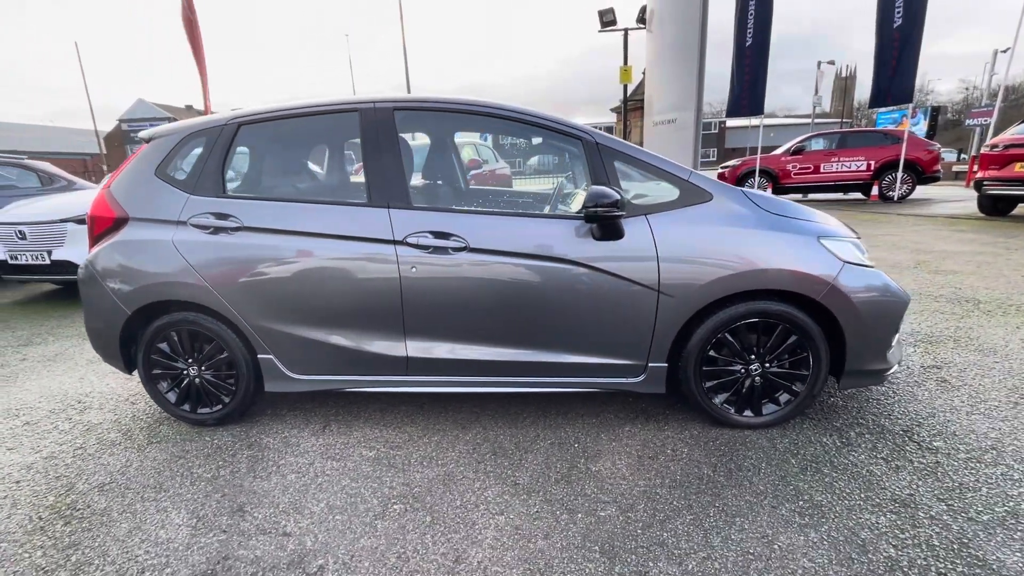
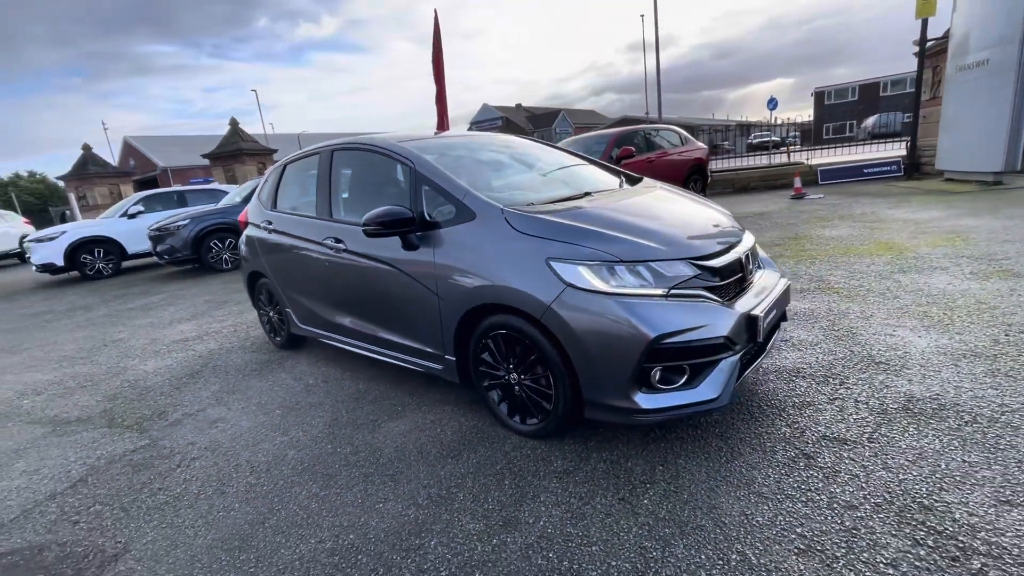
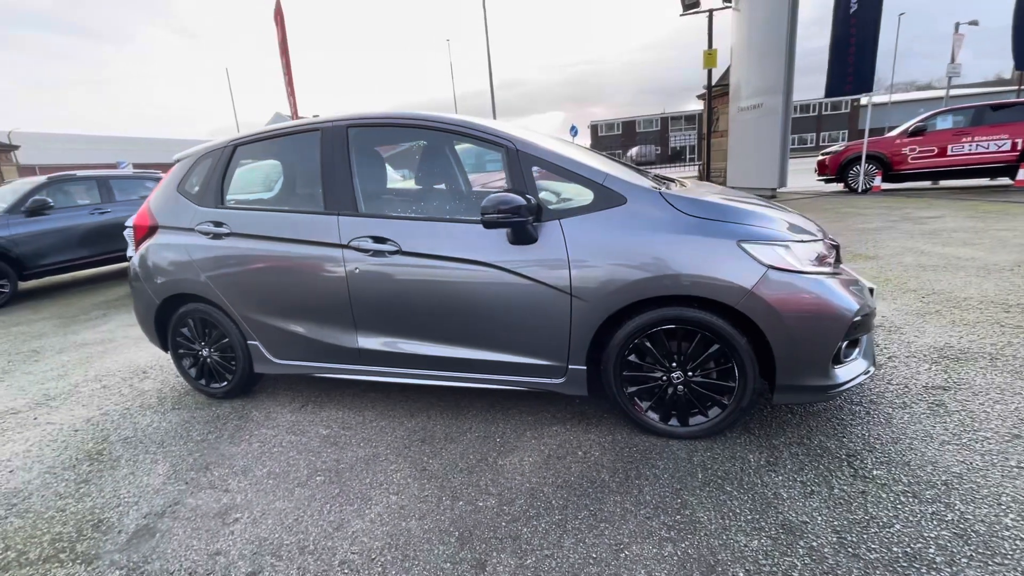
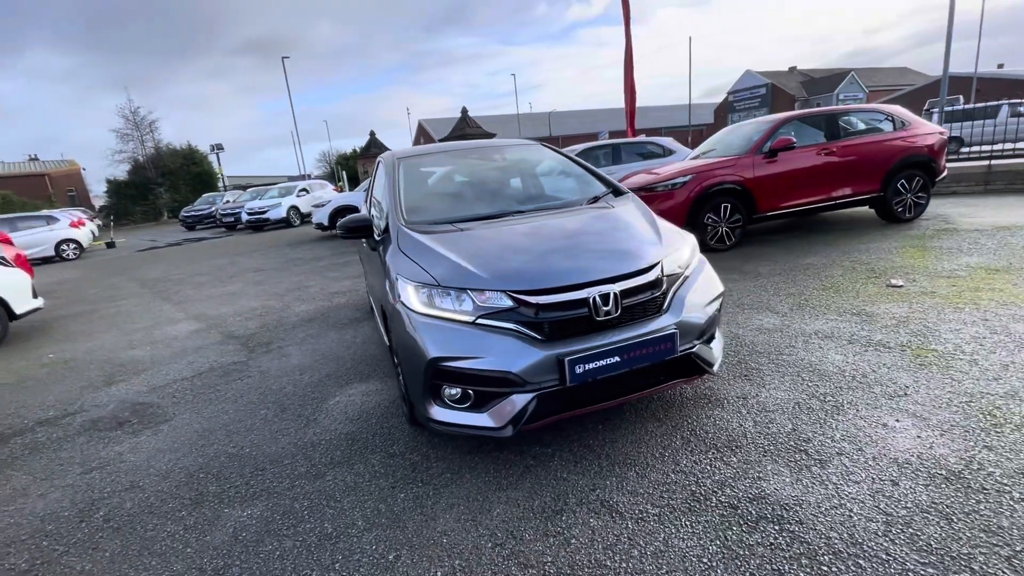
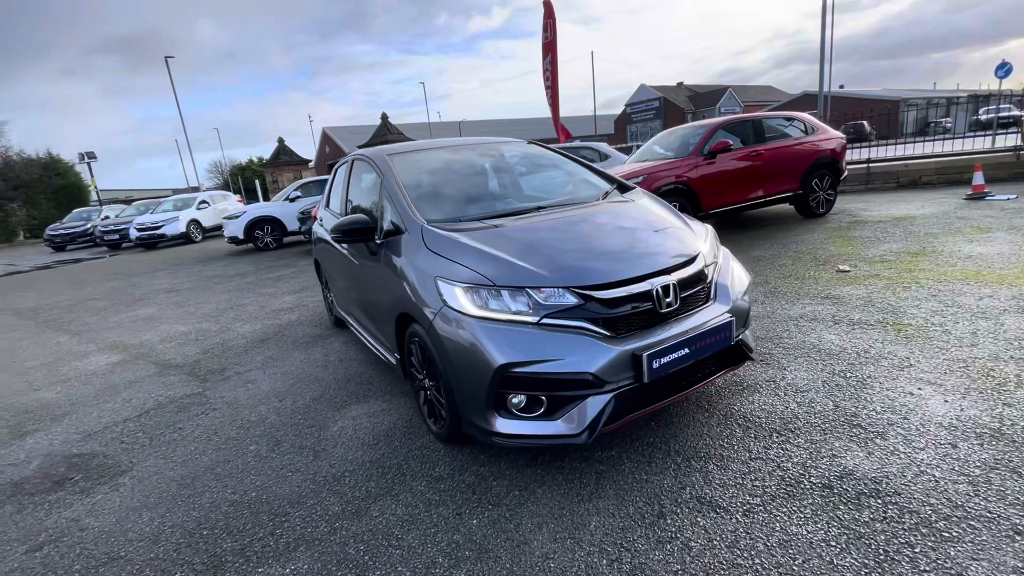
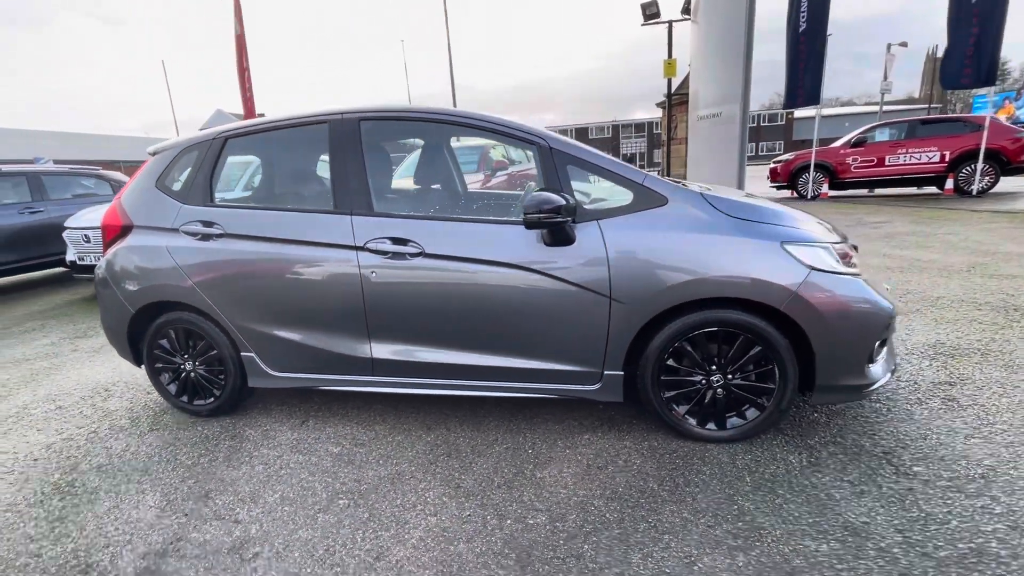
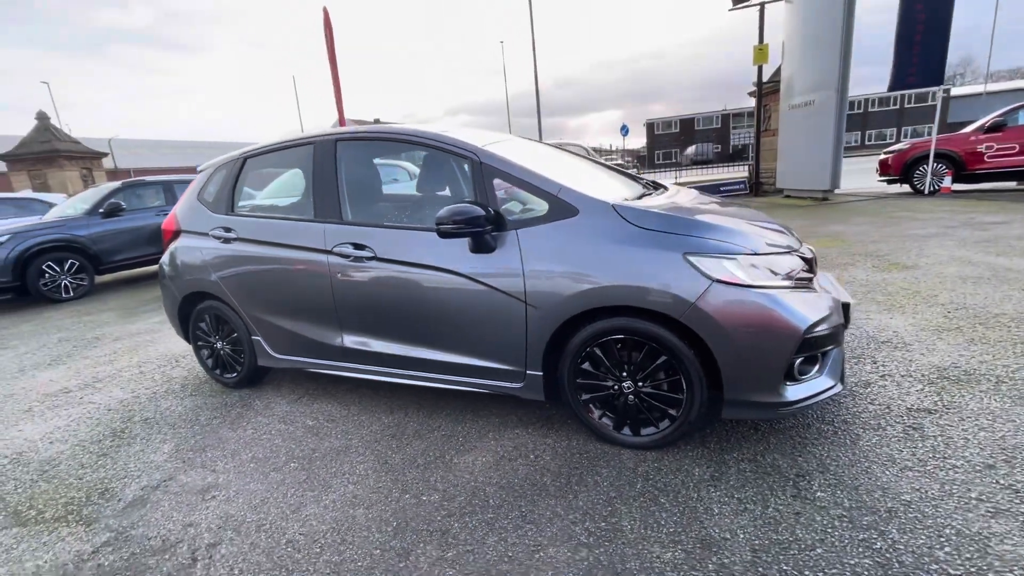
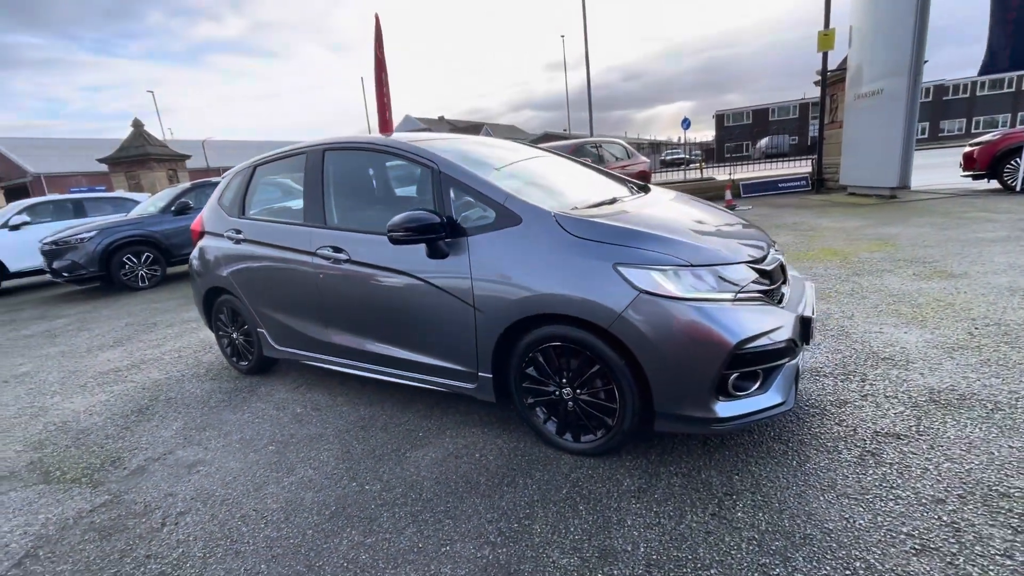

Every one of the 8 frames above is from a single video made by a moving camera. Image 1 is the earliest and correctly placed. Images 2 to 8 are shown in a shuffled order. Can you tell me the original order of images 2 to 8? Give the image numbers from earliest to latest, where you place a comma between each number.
6, 3, 7, 8, 2, 5, 4
